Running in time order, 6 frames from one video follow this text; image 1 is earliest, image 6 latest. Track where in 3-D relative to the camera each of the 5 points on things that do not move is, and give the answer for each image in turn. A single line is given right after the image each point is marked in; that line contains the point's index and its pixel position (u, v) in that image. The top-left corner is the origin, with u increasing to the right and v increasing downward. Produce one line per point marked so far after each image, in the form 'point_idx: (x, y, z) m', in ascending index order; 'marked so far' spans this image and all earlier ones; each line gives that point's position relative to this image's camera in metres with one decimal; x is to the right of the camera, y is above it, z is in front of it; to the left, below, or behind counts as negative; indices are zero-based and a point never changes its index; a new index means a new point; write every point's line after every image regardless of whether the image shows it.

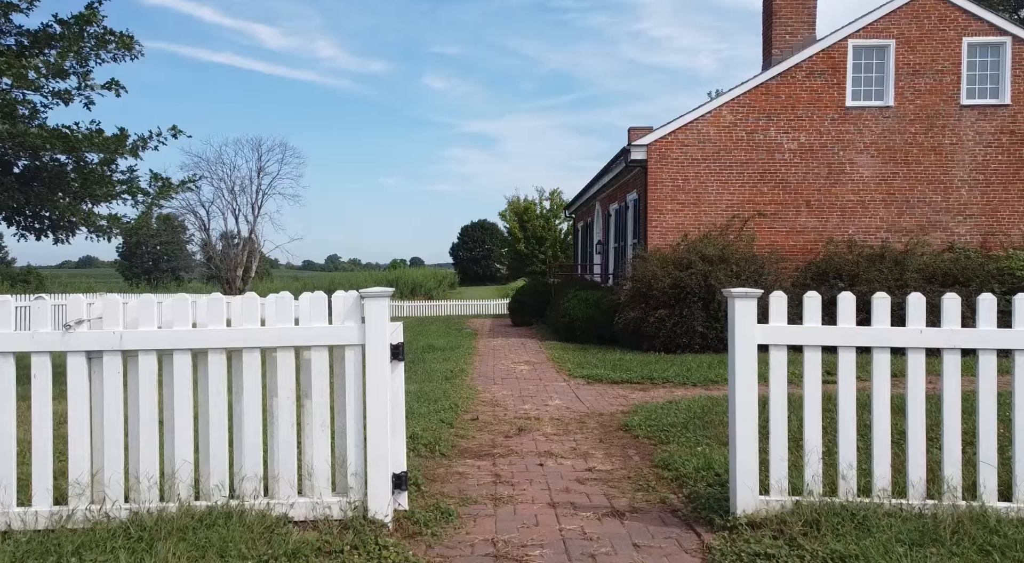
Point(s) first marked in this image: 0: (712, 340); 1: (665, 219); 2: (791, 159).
0: (+3.8, -1.1, +12.9) m
1: (+3.5, +1.4, +15.4) m
2: (+6.3, +2.8, +15.4) m
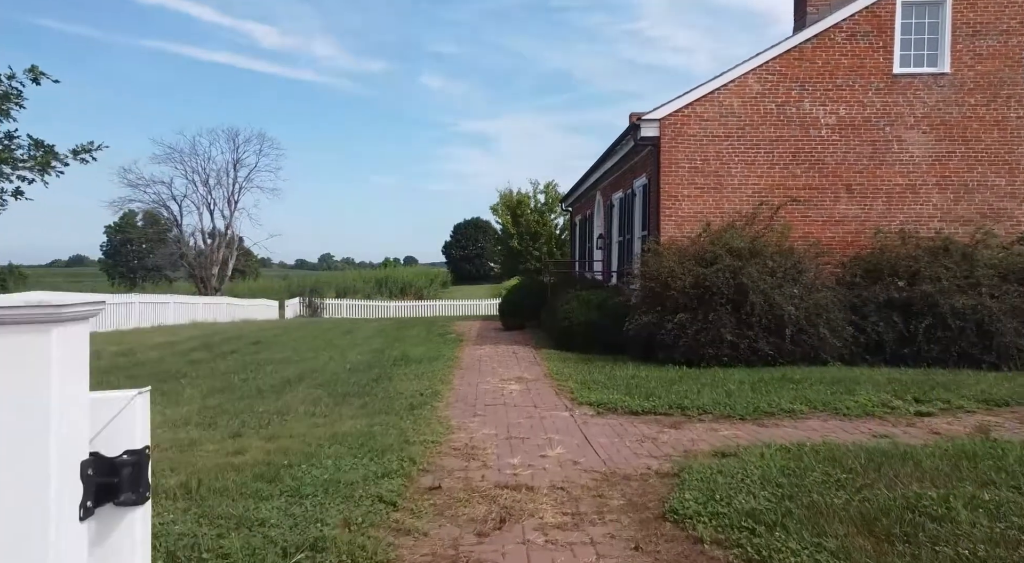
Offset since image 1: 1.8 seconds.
0: (+3.6, -1.1, +10.6) m
1: (+3.3, +1.4, +13.2) m
2: (+6.1, +2.8, +13.1) m
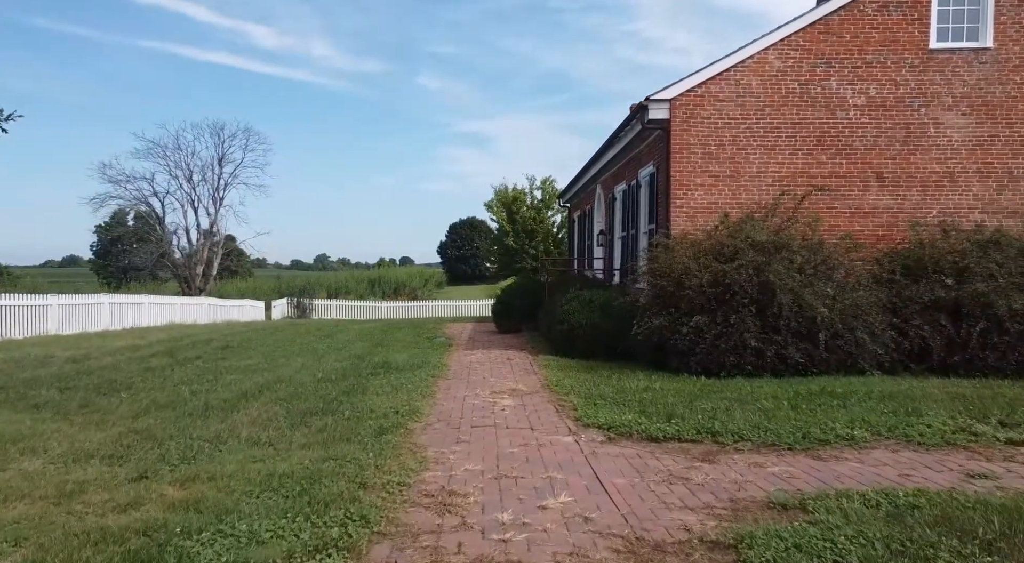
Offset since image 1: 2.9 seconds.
0: (+3.5, -1.1, +9.3) m
1: (+3.2, +1.5, +11.8) m
2: (+6.0, +2.8, +11.8) m
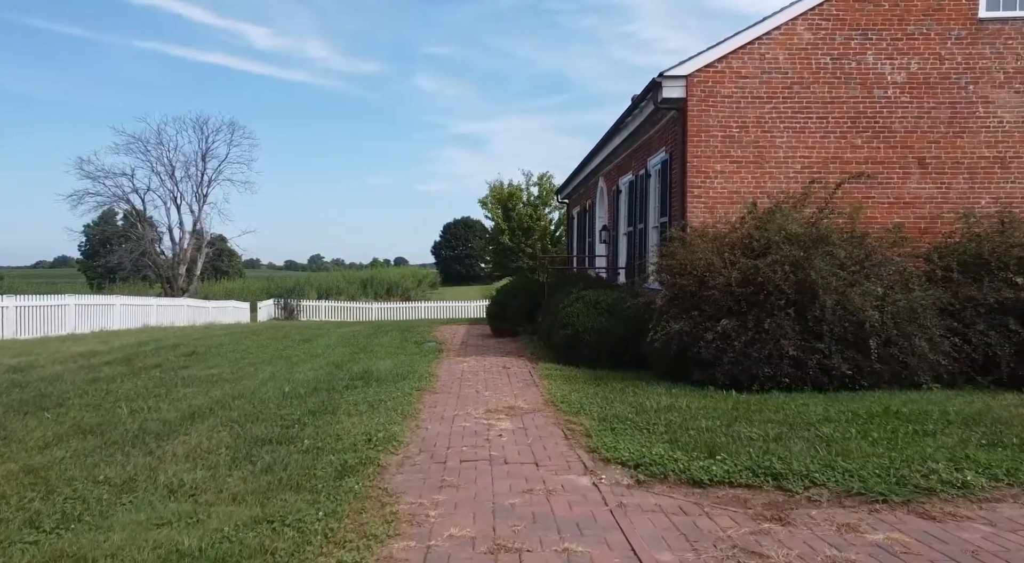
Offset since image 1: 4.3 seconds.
0: (+3.5, -1.1, +8.0) m
1: (+3.1, +1.5, +10.5) m
2: (+5.9, +2.8, +10.5) m
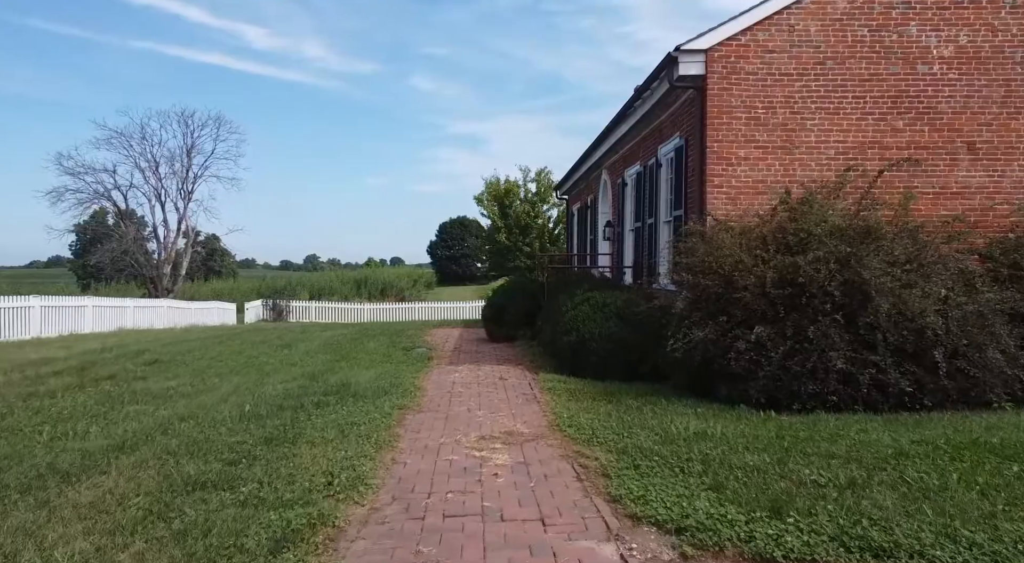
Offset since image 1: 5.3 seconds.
0: (+3.5, -1.1, +6.8) m
1: (+3.1, +1.5, +9.3) m
2: (+5.9, +2.8, +9.3) m
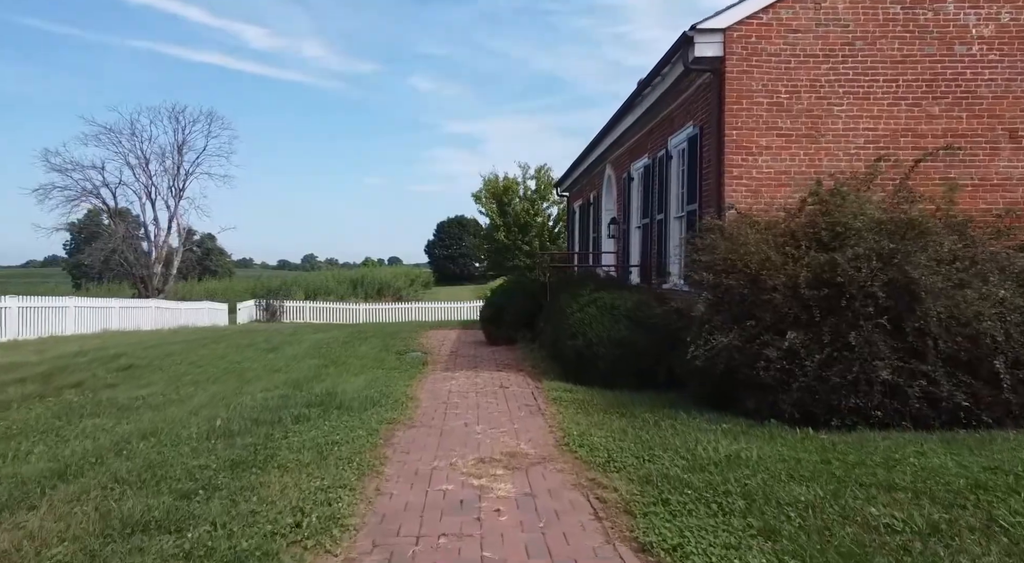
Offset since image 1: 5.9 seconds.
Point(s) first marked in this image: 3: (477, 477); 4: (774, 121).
0: (+3.5, -1.1, +6.0) m
1: (+3.1, +1.5, +8.6) m
2: (+5.9, +2.8, +8.5) m
3: (-0.3, -1.4, +4.8) m
4: (+3.3, +2.0, +8.6) m
